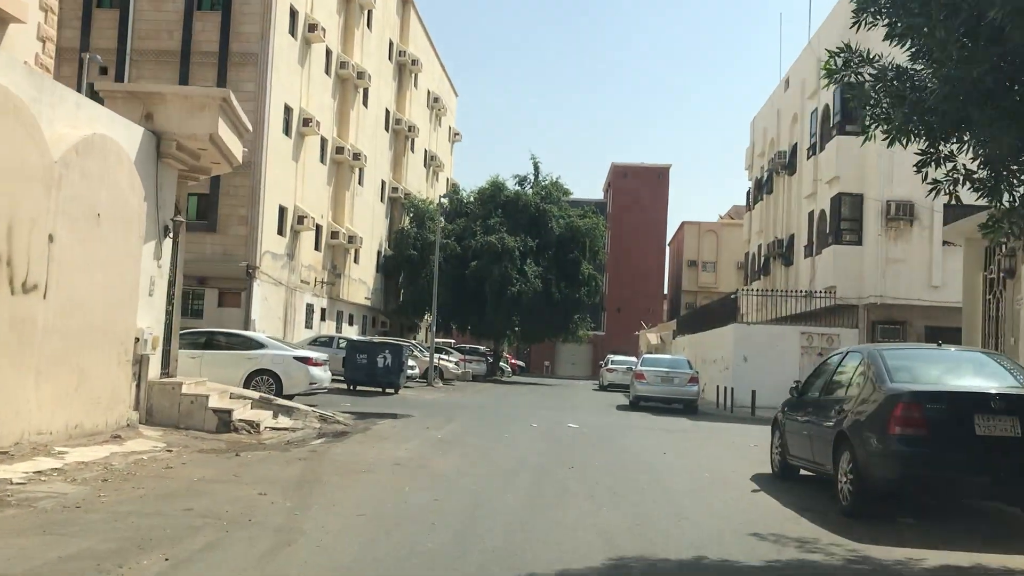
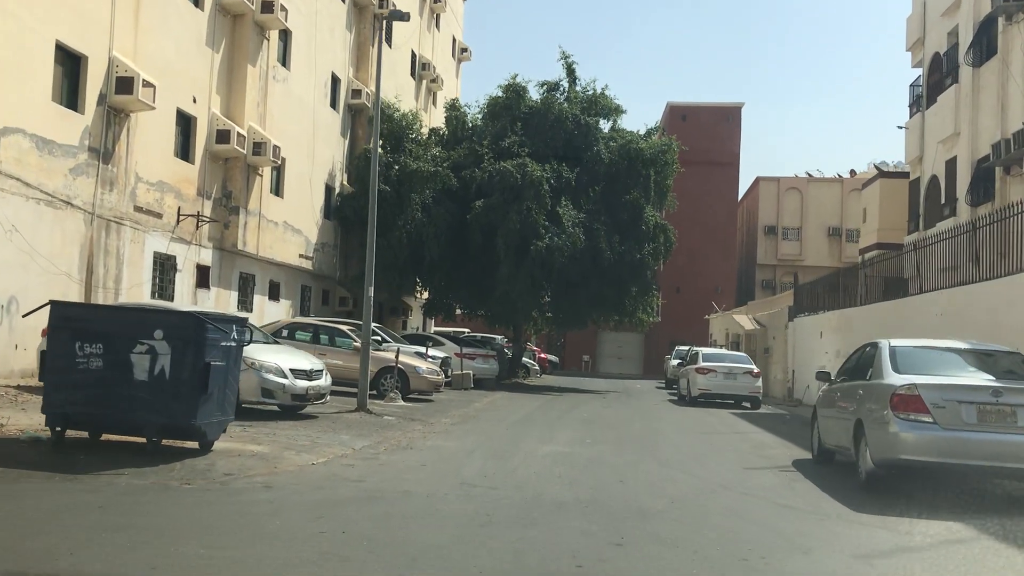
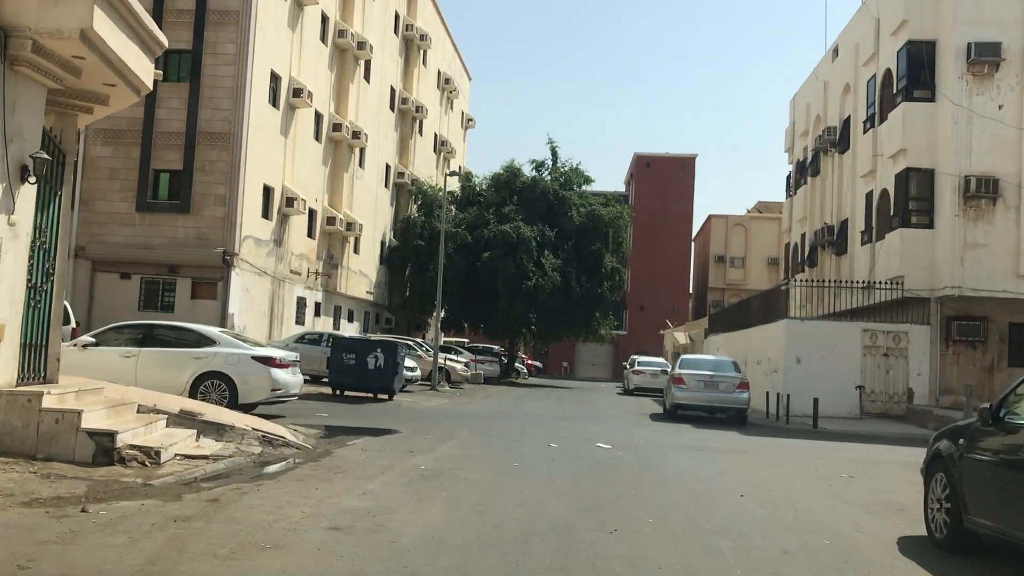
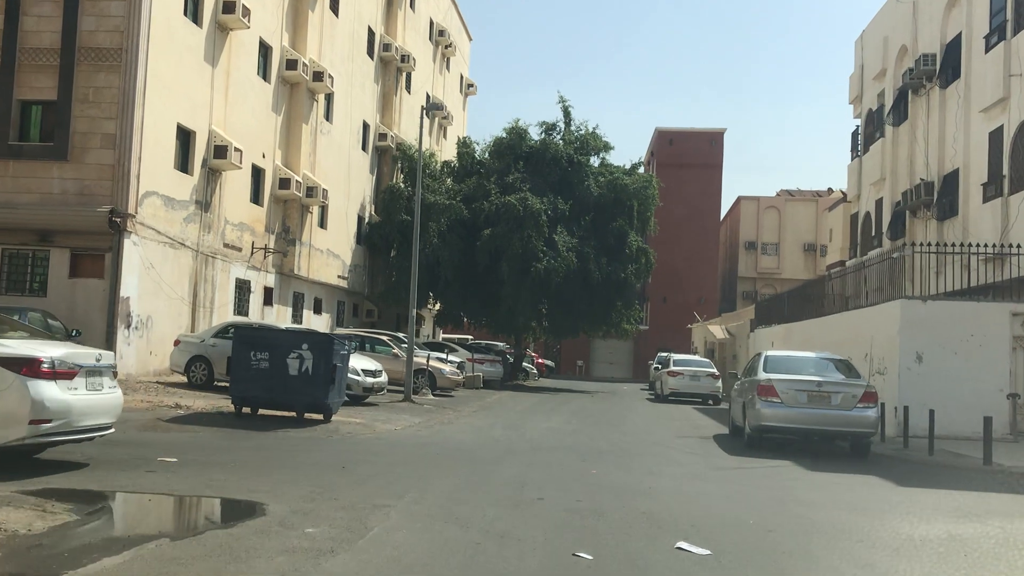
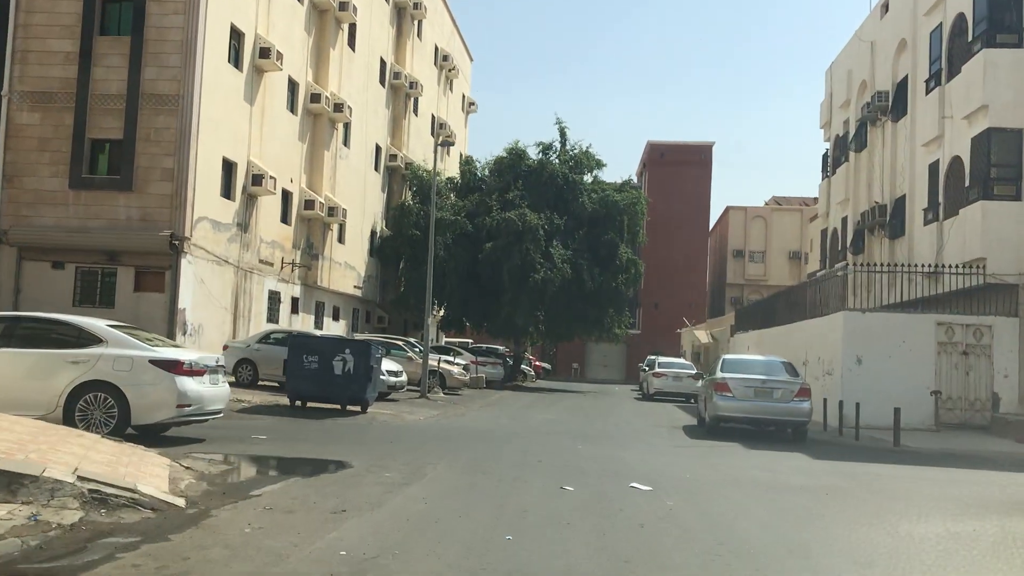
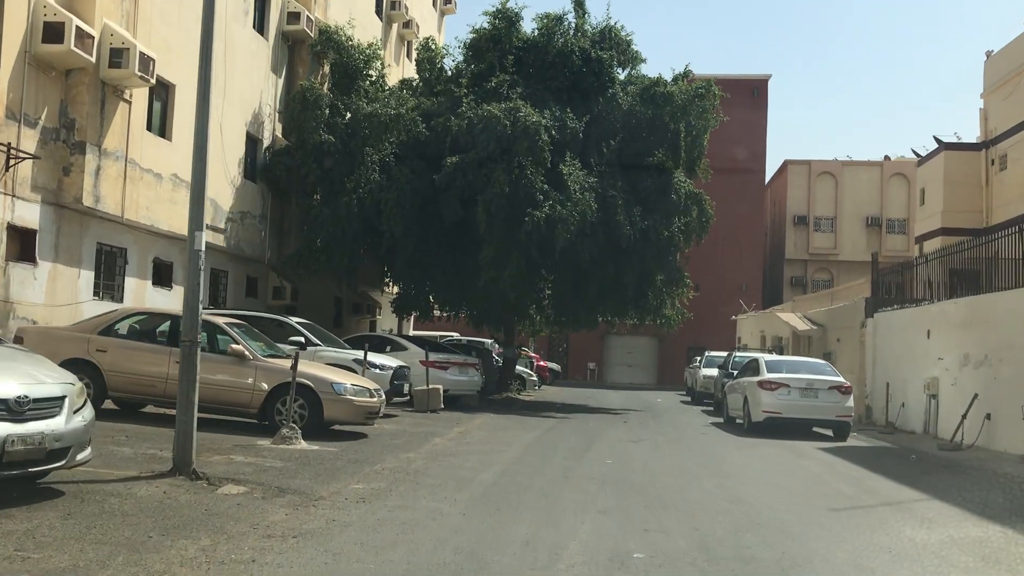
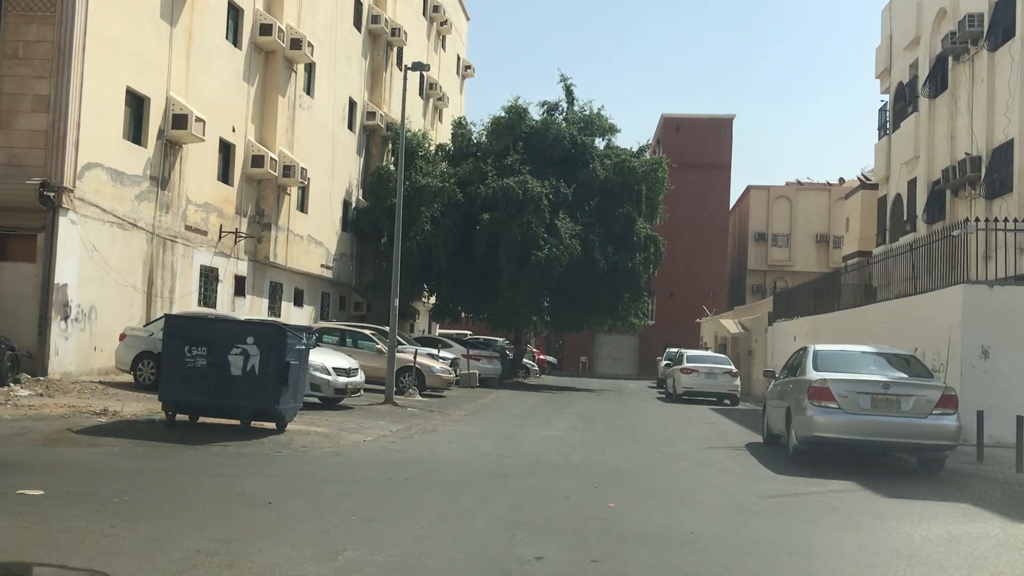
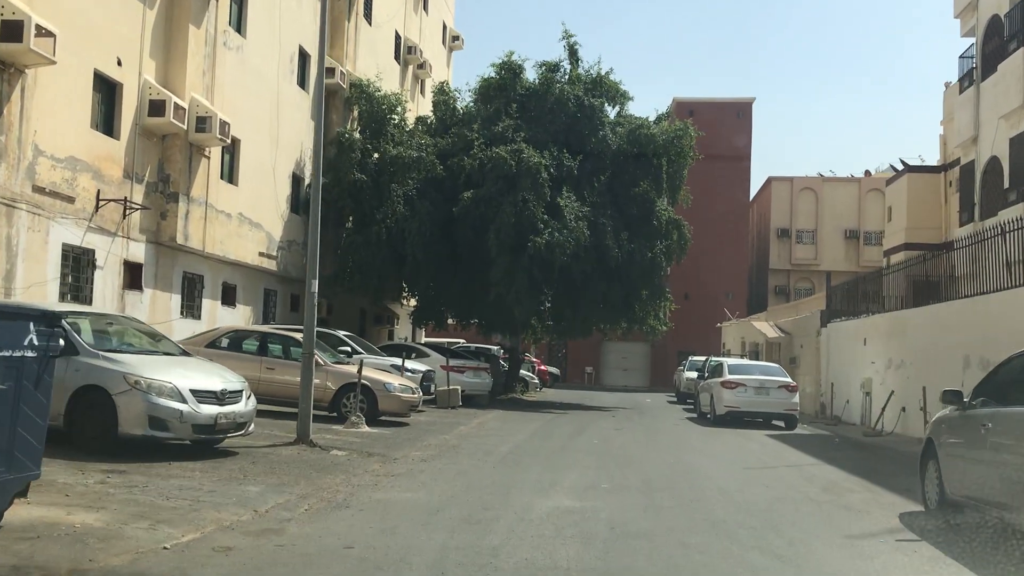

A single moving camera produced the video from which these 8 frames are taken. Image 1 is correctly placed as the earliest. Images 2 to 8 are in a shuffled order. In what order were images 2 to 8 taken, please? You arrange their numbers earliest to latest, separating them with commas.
3, 5, 4, 7, 2, 8, 6
